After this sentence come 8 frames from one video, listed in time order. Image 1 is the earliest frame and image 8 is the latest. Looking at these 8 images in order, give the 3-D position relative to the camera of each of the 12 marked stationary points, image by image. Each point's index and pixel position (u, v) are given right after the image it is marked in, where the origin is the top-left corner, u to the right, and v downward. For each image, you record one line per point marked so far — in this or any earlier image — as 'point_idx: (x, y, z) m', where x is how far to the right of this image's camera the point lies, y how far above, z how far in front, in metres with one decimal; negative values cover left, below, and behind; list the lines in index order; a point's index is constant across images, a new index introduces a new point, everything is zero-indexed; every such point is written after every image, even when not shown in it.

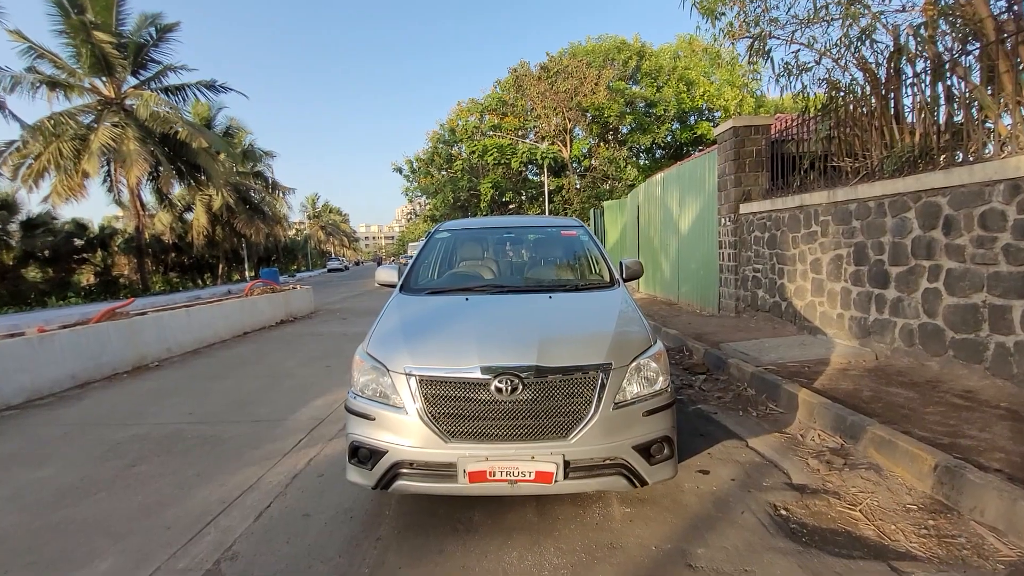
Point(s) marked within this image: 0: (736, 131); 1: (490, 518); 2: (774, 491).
0: (+4.1, +2.9, +8.9) m
1: (-0.1, -1.3, +2.8) m
2: (+1.7, -1.3, +3.2) m
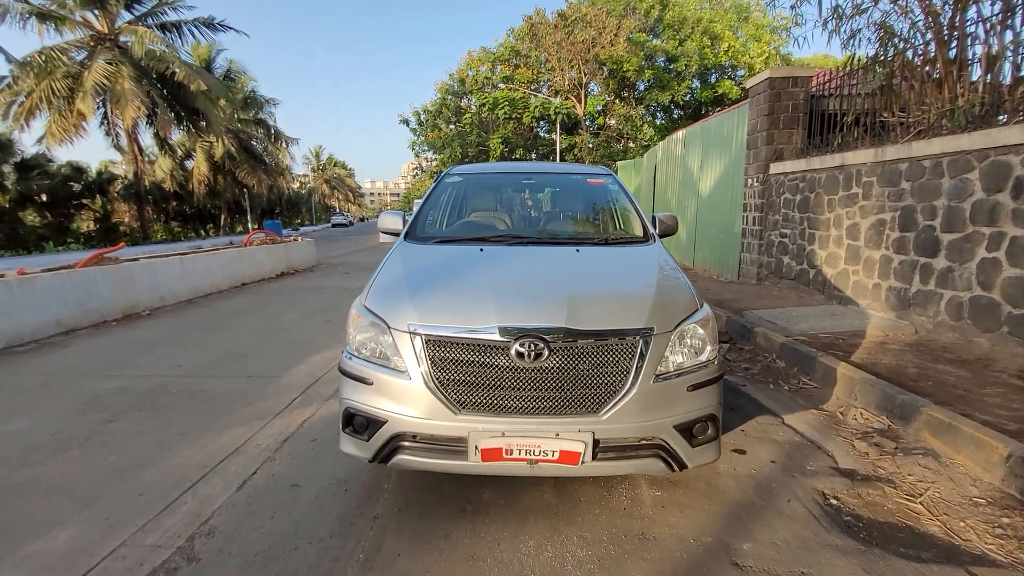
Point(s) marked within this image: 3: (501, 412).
0: (+4.4, +3.5, +8.2) m
1: (0.0, -1.1, +2.5) m
2: (+1.8, -1.1, +2.8) m
3: (0.0, -0.5, +2.1) m
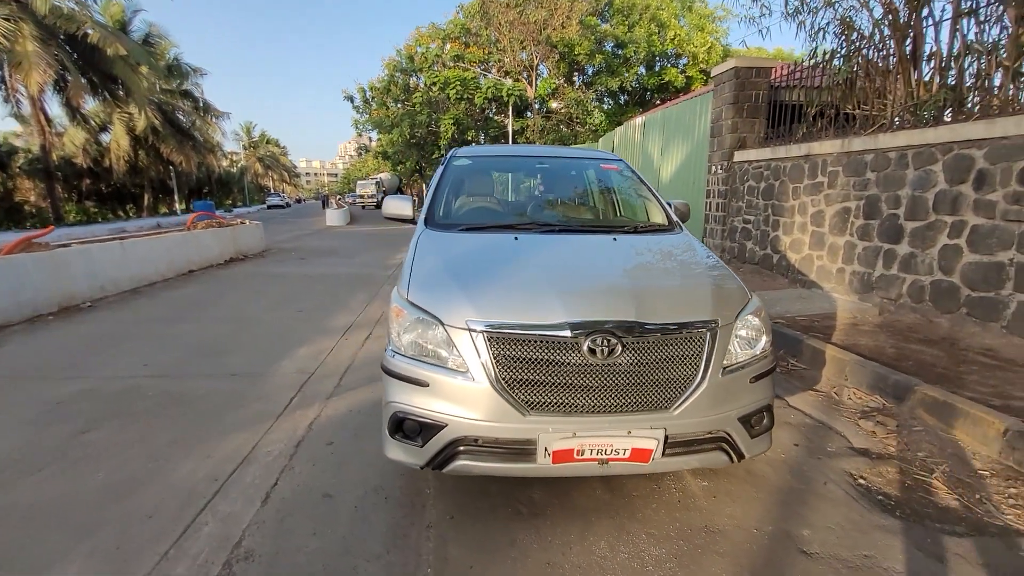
0: (+3.9, +3.8, +8.4) m
1: (+0.2, -1.0, +2.4) m
2: (+2.0, -1.0, +2.9) m
3: (+0.2, -0.5, +2.0) m
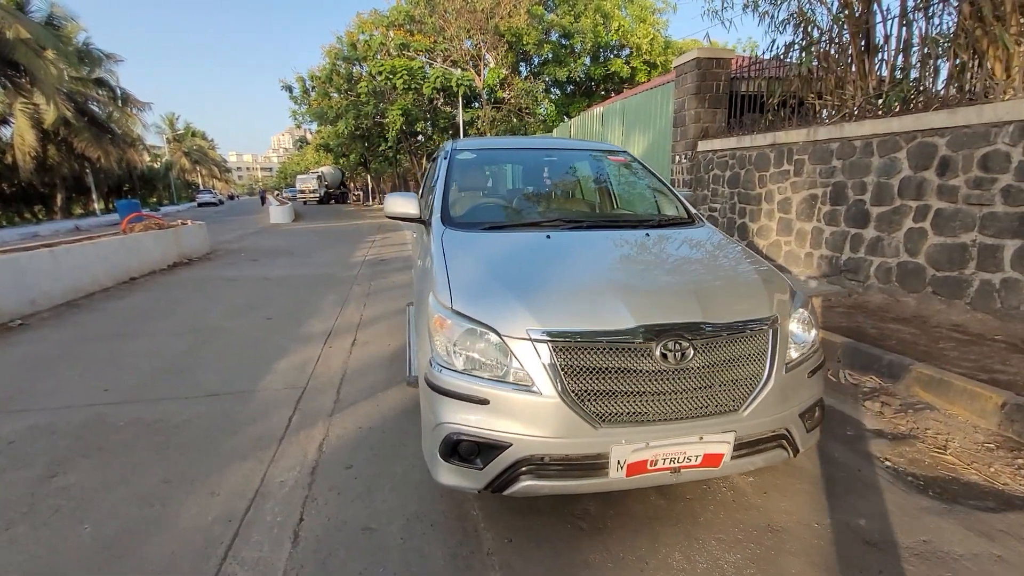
0: (+3.3, +4.0, +8.6) m
1: (+0.5, -1.0, +2.3) m
2: (+2.2, -1.0, +3.0) m
3: (+0.5, -0.5, +1.9) m
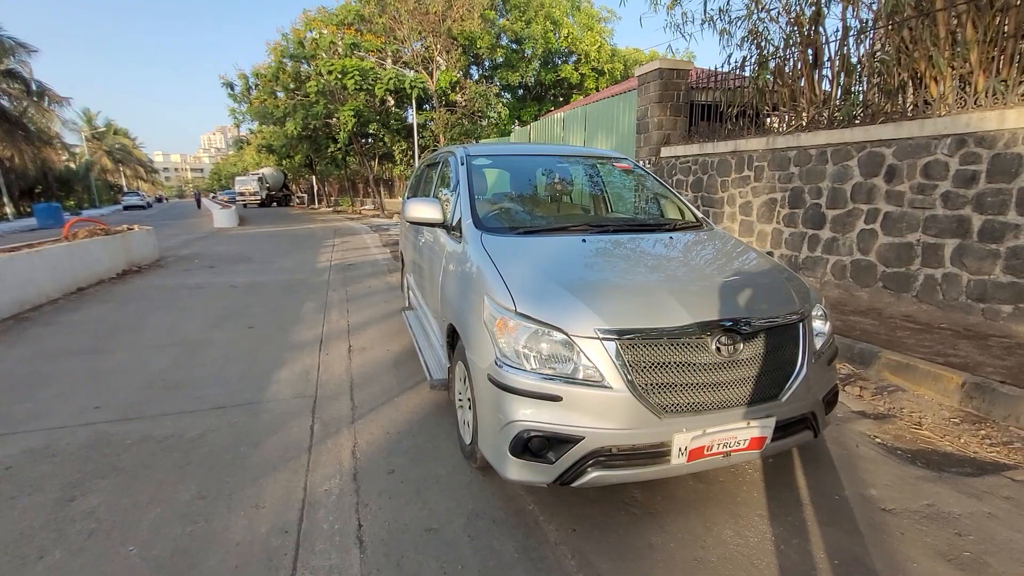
0: (+2.8, +4.0, +9.0) m
1: (+0.7, -1.0, +2.4) m
2: (+2.4, -0.9, +3.4) m
3: (+0.8, -0.5, +2.1) m
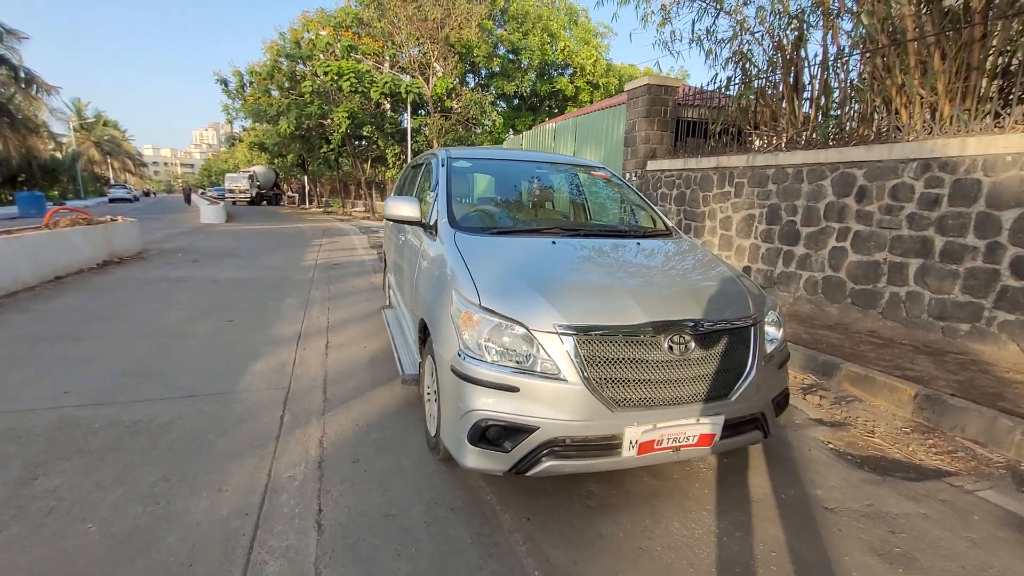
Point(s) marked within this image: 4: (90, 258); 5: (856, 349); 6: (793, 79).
0: (+2.6, +3.8, +9.3) m
1: (+0.5, -1.0, +2.5) m
2: (+2.2, -1.0, +3.5) m
3: (+0.6, -0.5, +2.2) m
4: (-7.4, +0.5, +8.5) m
5: (+3.5, -0.6, +4.9) m
6: (+4.0, +3.0, +6.9) m
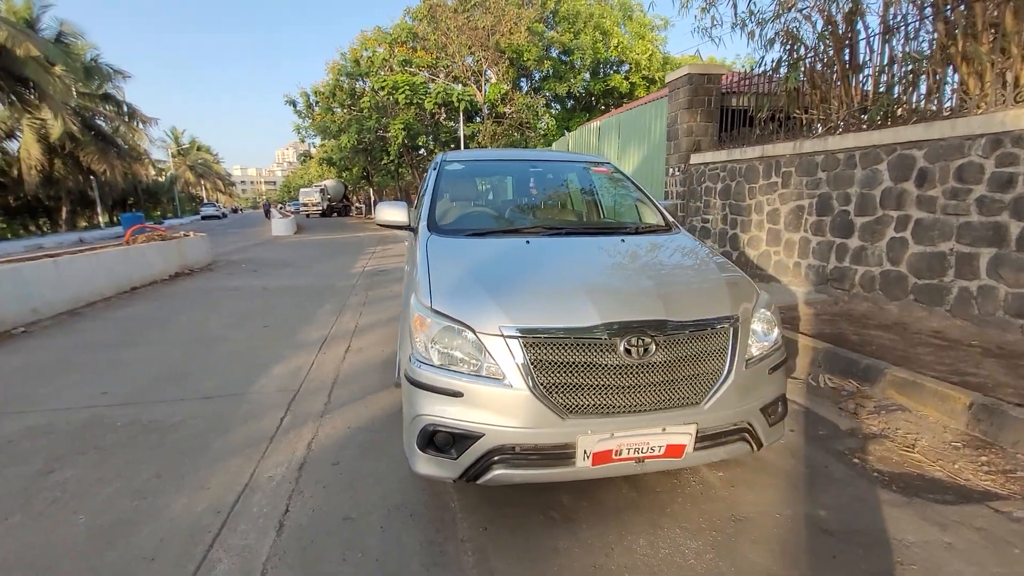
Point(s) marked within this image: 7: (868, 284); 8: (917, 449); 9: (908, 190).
0: (+3.2, +3.8, +8.8) m
1: (+0.4, -1.0, +2.4) m
2: (+2.1, -1.0, +3.1) m
3: (+0.4, -0.5, +2.0) m
4: (-6.8, +0.3, +9.4) m
5: (+3.6, -0.6, +4.3) m
6: (+4.4, +3.1, +6.3) m
7: (+4.3, 0.0, +5.8) m
8: (+2.6, -1.0, +3.0) m
9: (+4.4, +1.1, +5.3) m
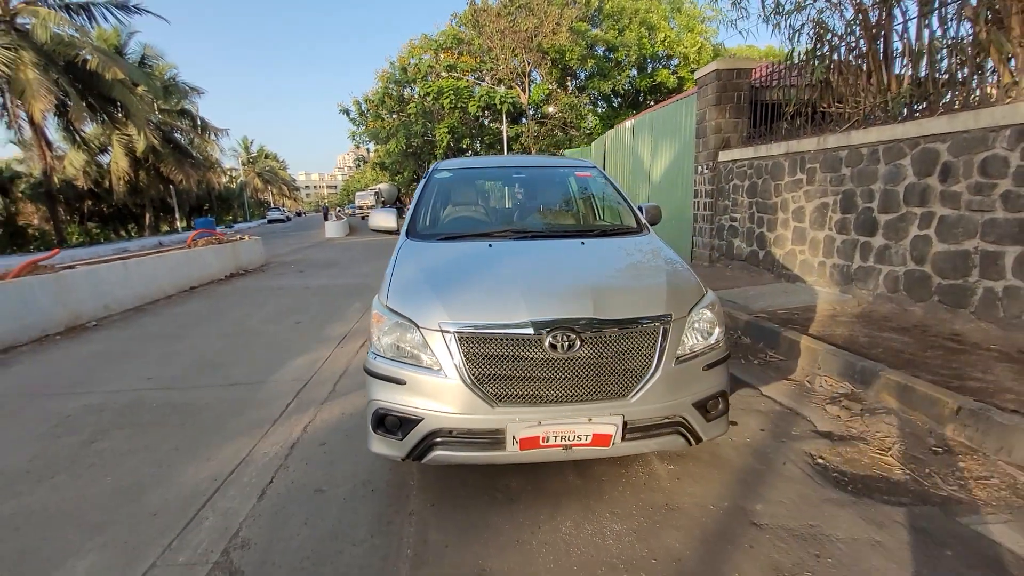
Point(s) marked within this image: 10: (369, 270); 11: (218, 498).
0: (+3.7, +3.8, +8.7) m
1: (+0.1, -1.0, +2.6) m
2: (+1.9, -1.0, +3.1) m
3: (+0.1, -0.5, +2.2) m
4: (-6.2, +0.4, +10.3) m
5: (+3.5, -0.6, +4.2) m
6: (+4.5, +3.1, +6.0) m
7: (+4.4, 0.0, +5.6) m
8: (+2.4, -1.0, +3.0) m
9: (+4.4, +1.1, +5.1) m
10: (-3.4, +0.4, +11.6) m
11: (-1.6, -1.1, +2.6) m
